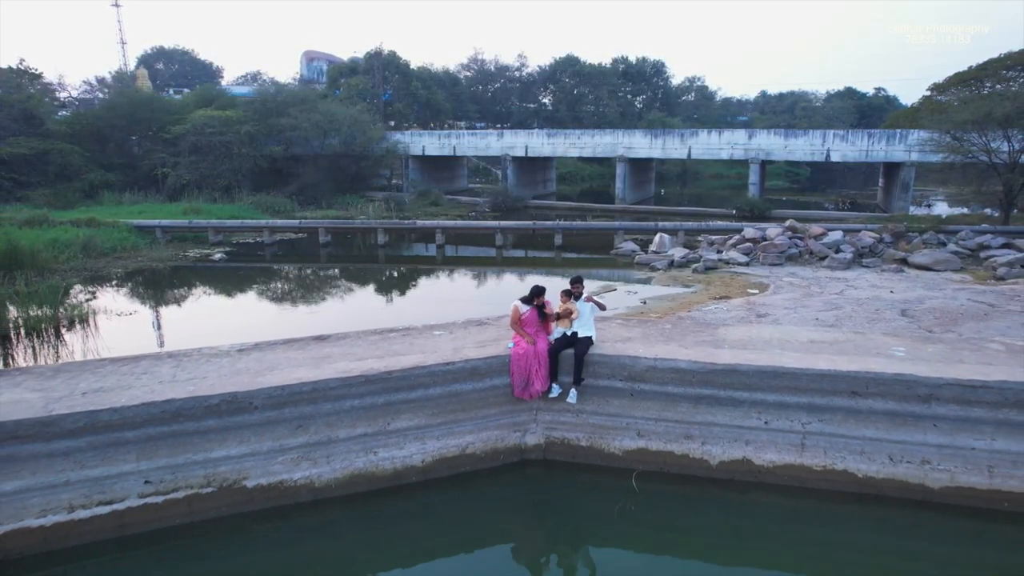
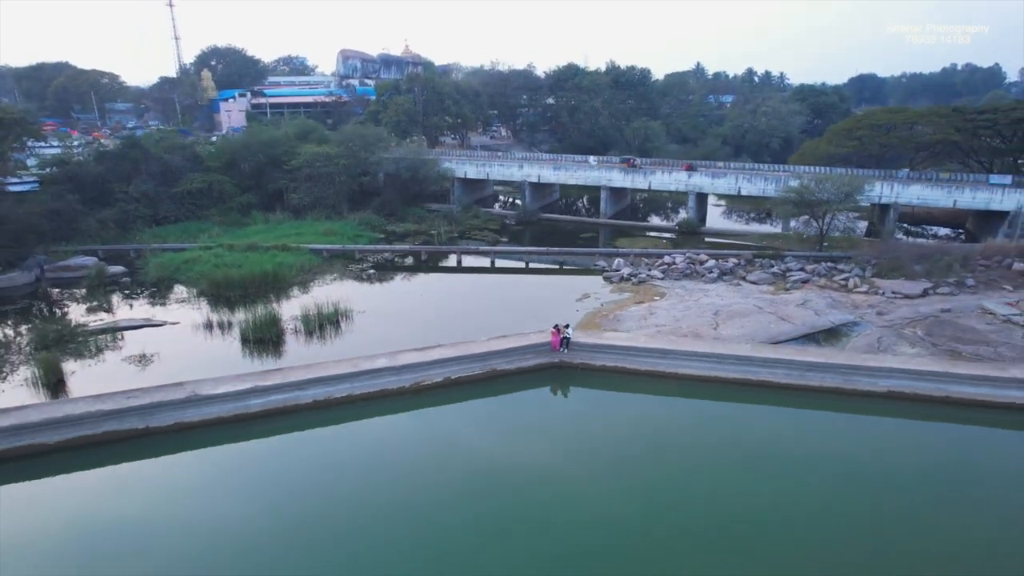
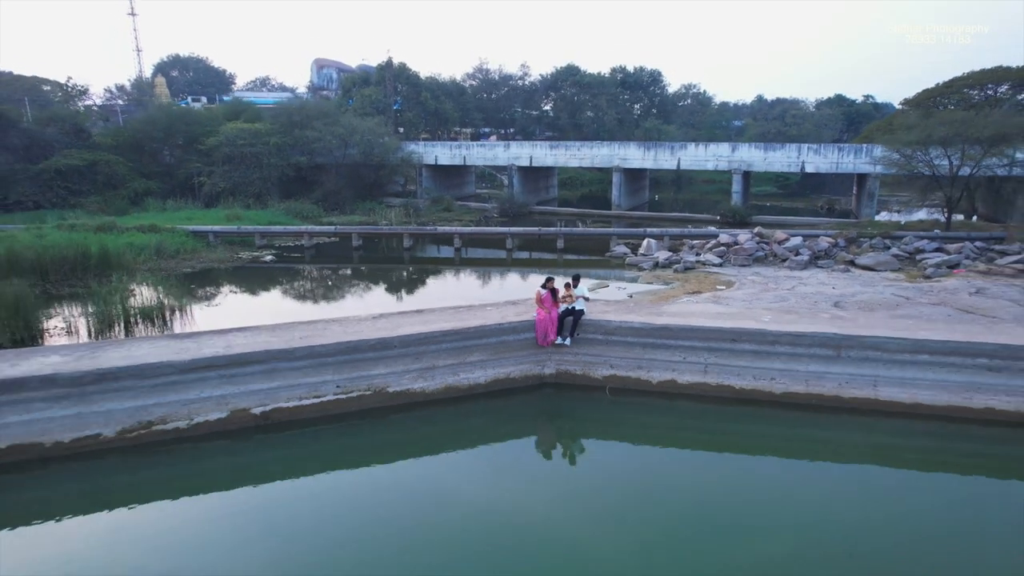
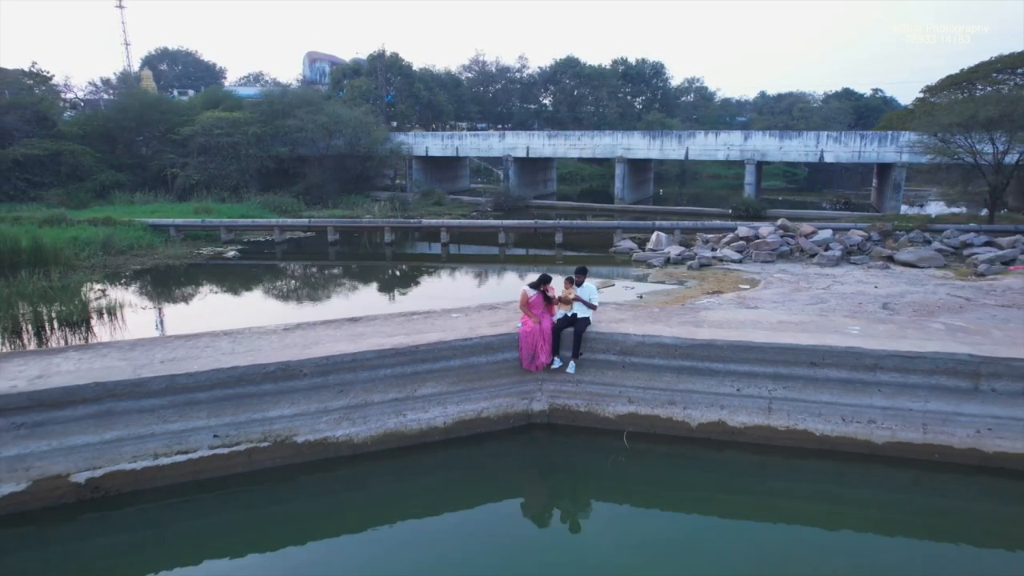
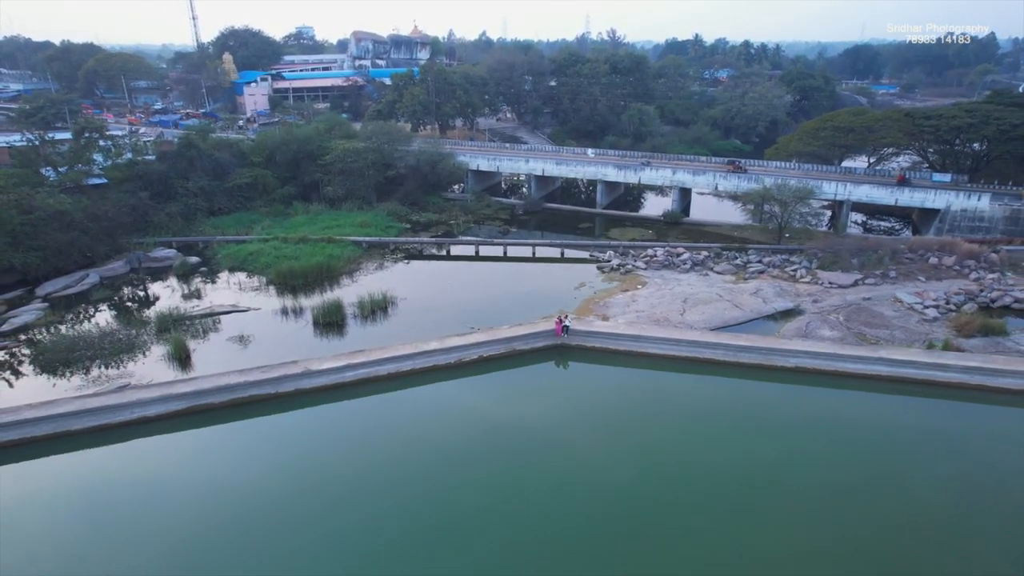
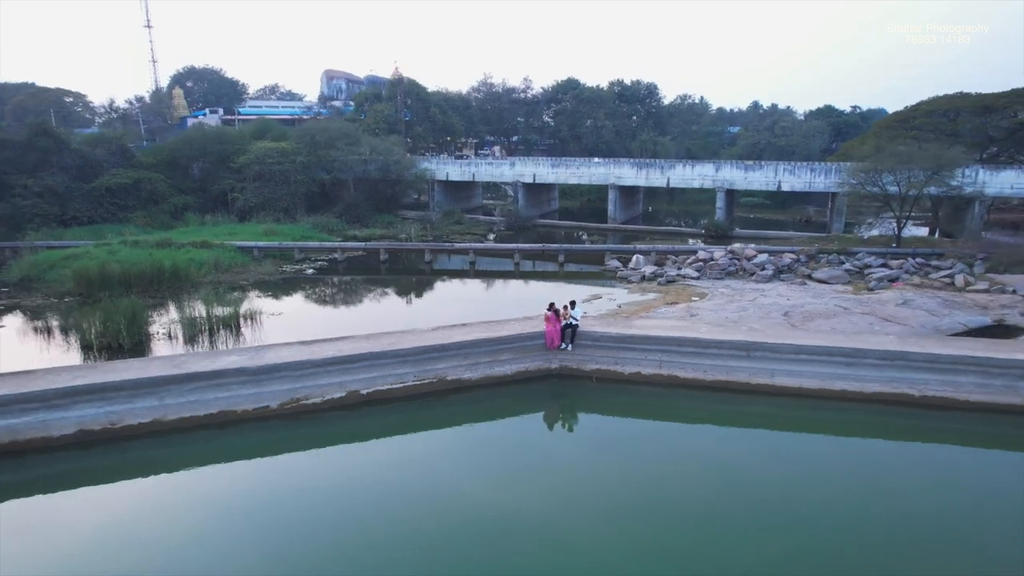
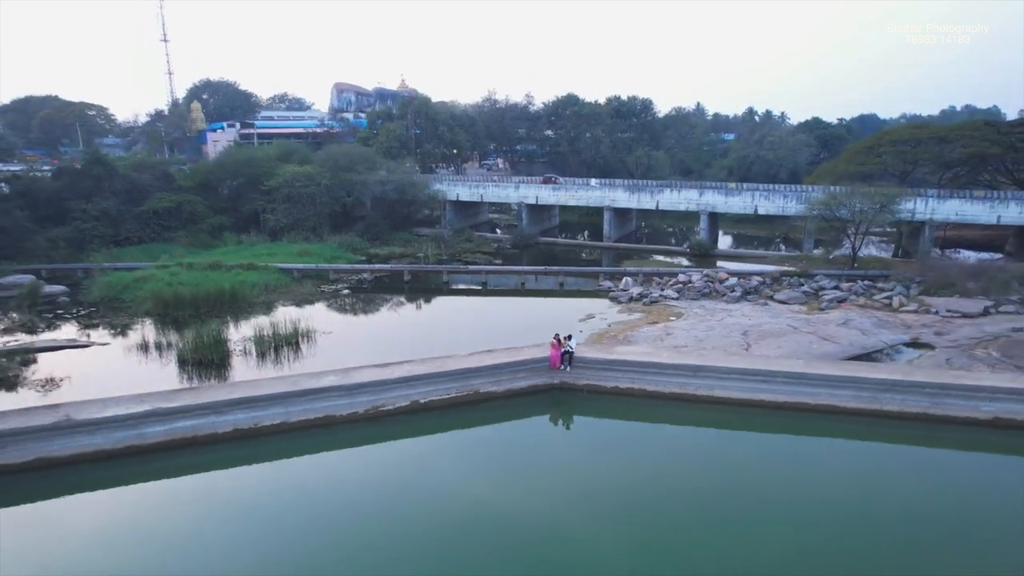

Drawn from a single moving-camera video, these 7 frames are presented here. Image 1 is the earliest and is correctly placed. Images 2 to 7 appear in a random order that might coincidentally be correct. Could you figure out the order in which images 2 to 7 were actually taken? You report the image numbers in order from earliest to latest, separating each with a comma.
4, 3, 6, 7, 2, 5
